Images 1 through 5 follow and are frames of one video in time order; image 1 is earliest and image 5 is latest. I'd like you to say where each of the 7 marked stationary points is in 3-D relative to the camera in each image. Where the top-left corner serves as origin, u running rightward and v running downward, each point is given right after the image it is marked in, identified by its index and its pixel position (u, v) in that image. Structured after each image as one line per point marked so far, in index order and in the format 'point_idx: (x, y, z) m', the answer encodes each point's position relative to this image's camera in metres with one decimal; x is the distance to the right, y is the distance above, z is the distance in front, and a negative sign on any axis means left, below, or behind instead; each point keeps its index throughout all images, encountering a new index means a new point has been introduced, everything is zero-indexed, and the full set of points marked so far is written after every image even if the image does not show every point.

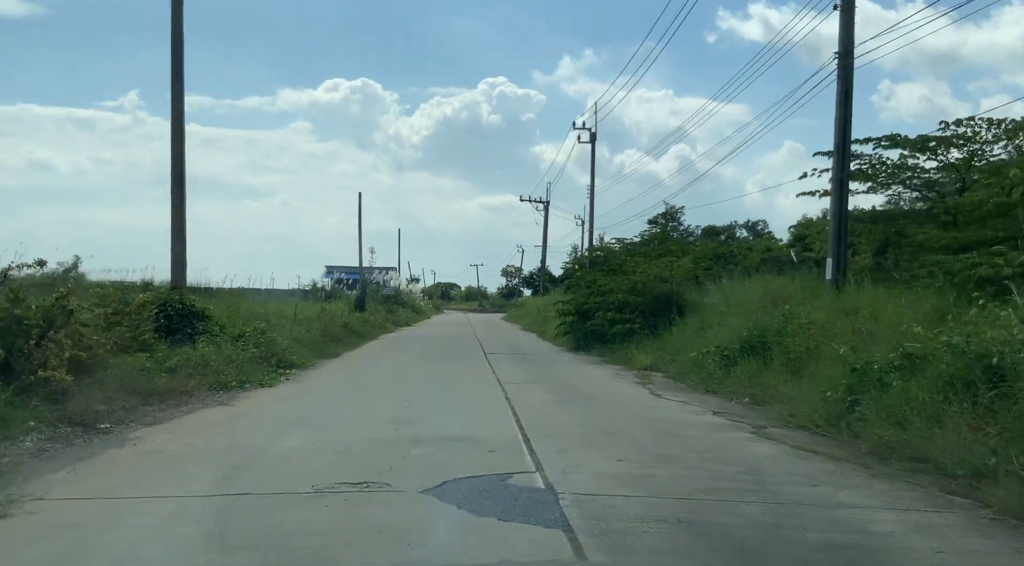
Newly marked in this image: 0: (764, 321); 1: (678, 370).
0: (+5.2, -0.8, +17.2) m
1: (+3.8, -2.0, +19.1) m
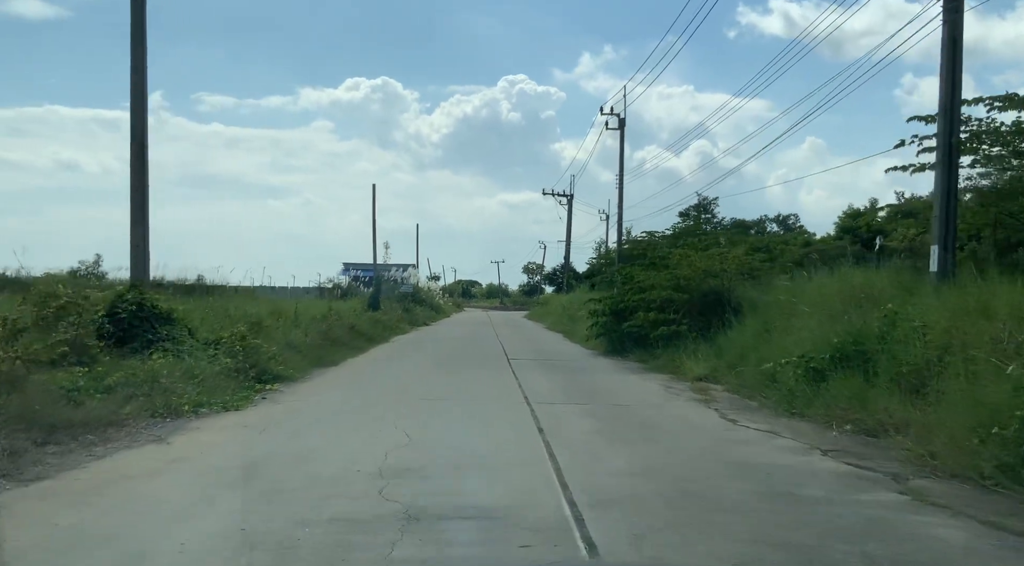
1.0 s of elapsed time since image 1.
0: (+5.7, -0.7, +13.8) m
1: (+4.4, -1.9, +15.7) m
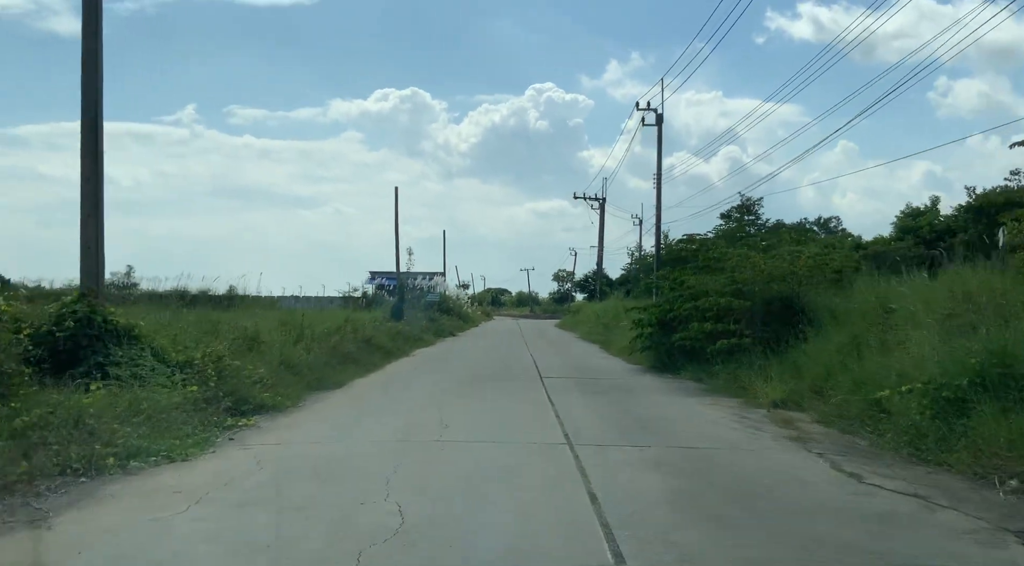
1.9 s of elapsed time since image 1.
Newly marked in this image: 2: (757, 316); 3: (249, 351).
0: (+6.2, -0.7, +10.6) m
1: (+4.9, -2.0, +12.5) m
2: (+5.7, -0.8, +19.4) m
3: (-5.2, -1.4, +16.6) m
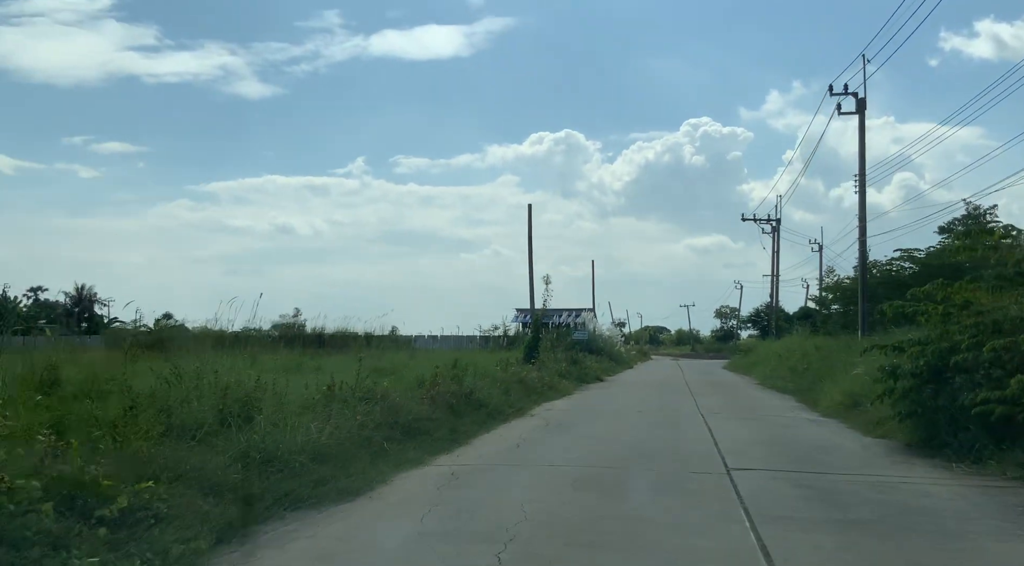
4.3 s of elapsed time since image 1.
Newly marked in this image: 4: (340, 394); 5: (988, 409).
0: (+6.6, -0.5, +1.2) m
1: (+5.7, -1.8, +3.3) m
2: (+7.7, -1.0, +9.9) m
3: (-3.5, -1.6, +9.2) m
4: (-2.9, -1.9, +14.0) m
5: (+6.7, -1.8, +11.8) m
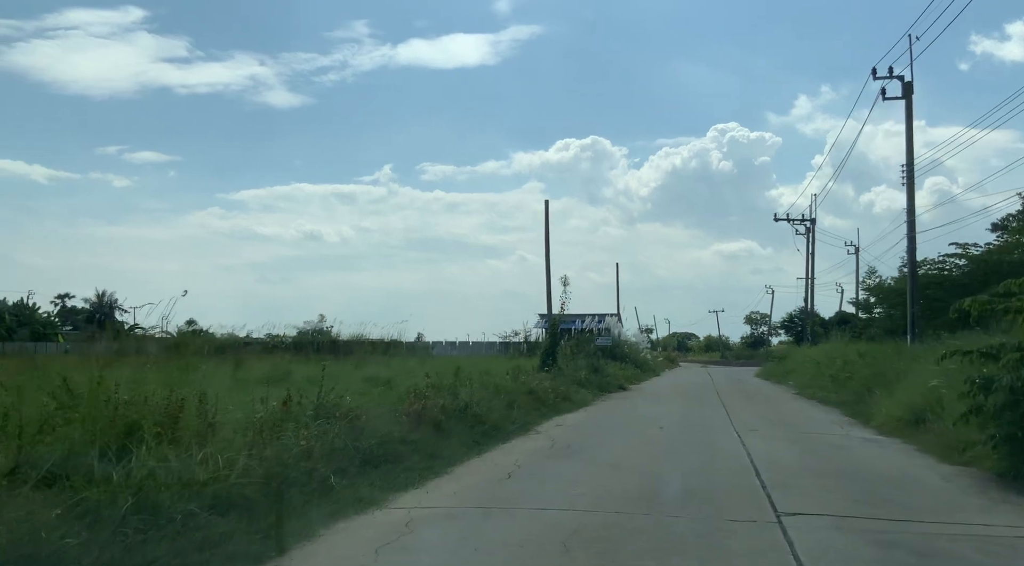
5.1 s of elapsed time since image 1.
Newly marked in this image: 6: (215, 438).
0: (+6.0, -0.2, -1.7) m
1: (+5.3, -1.6, +0.4) m
2: (+7.5, -0.8, +7.0) m
3: (-3.8, -1.5, +6.6) m
4: (-3.0, -1.7, +11.4) m
5: (+6.5, -1.6, +8.9) m
6: (-3.2, -1.6, +9.0) m
